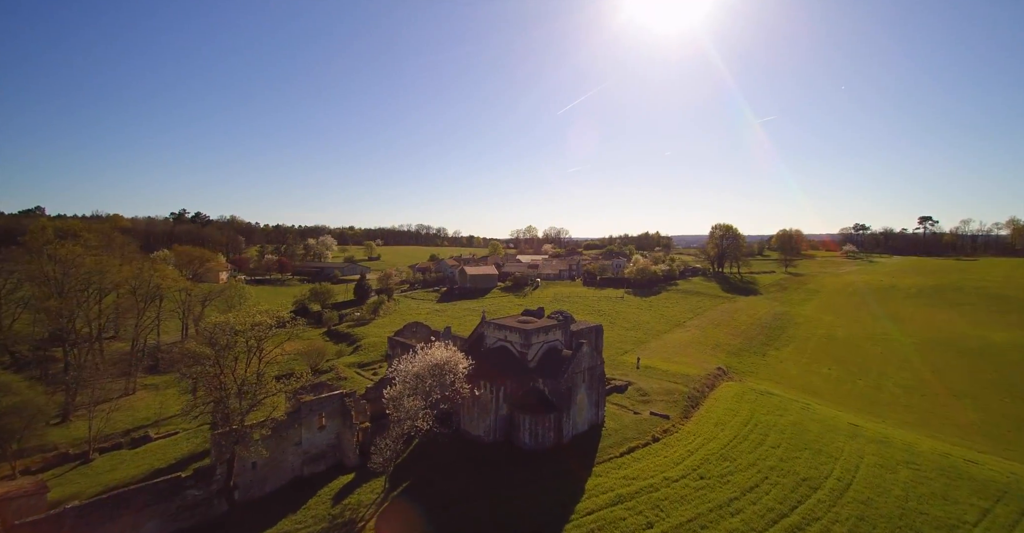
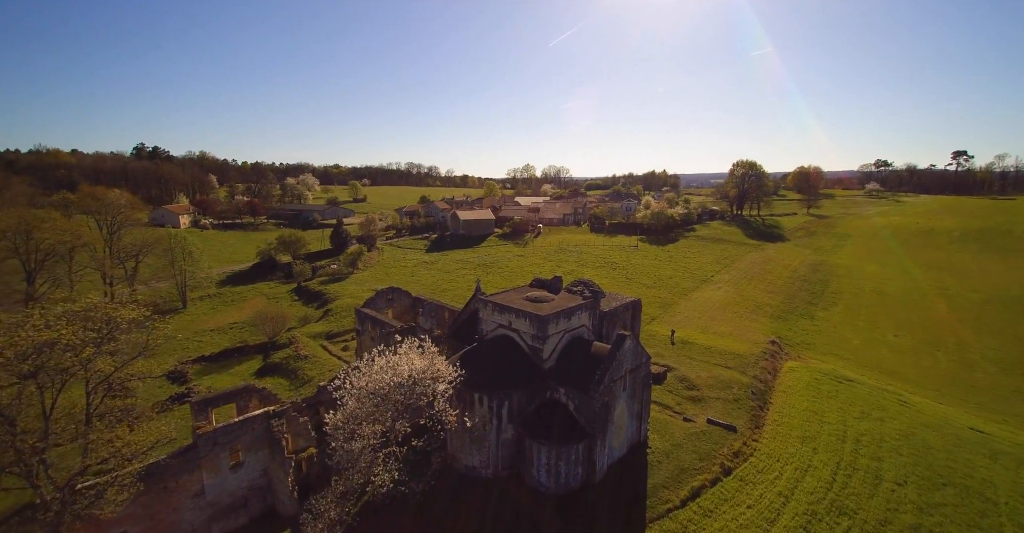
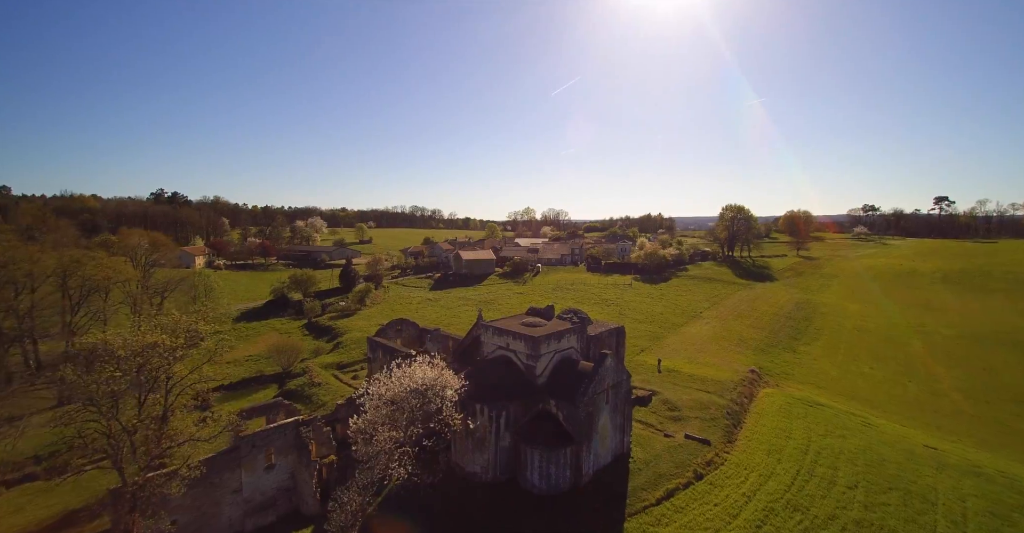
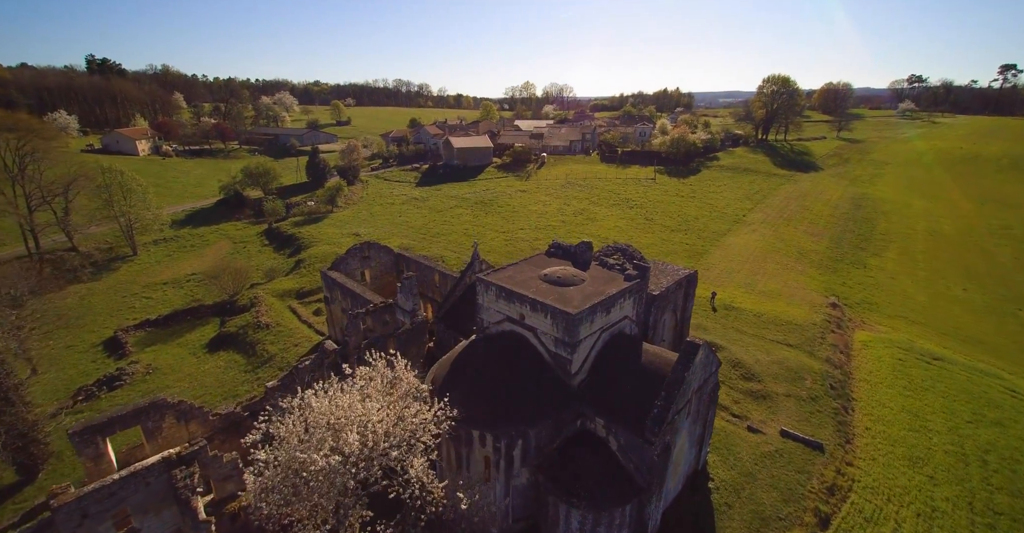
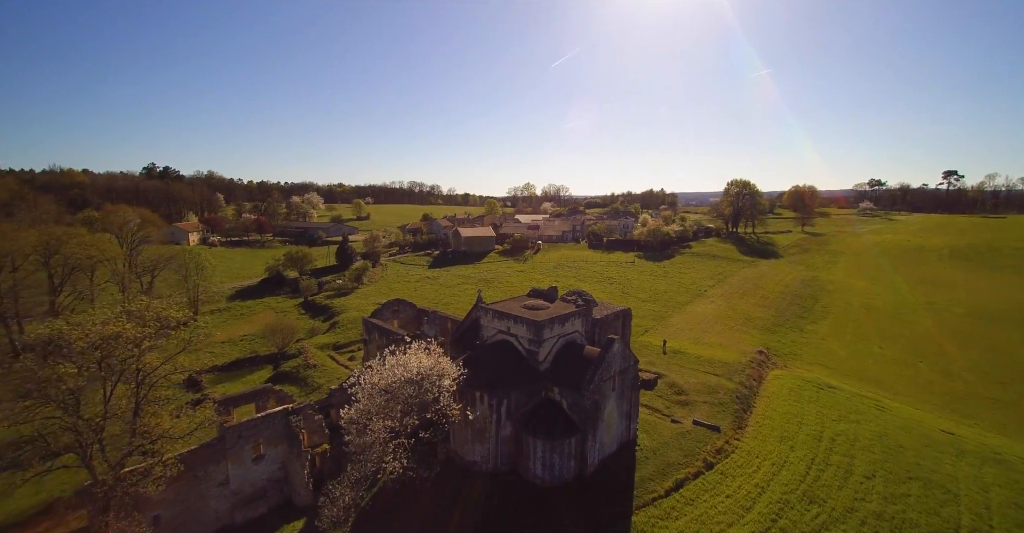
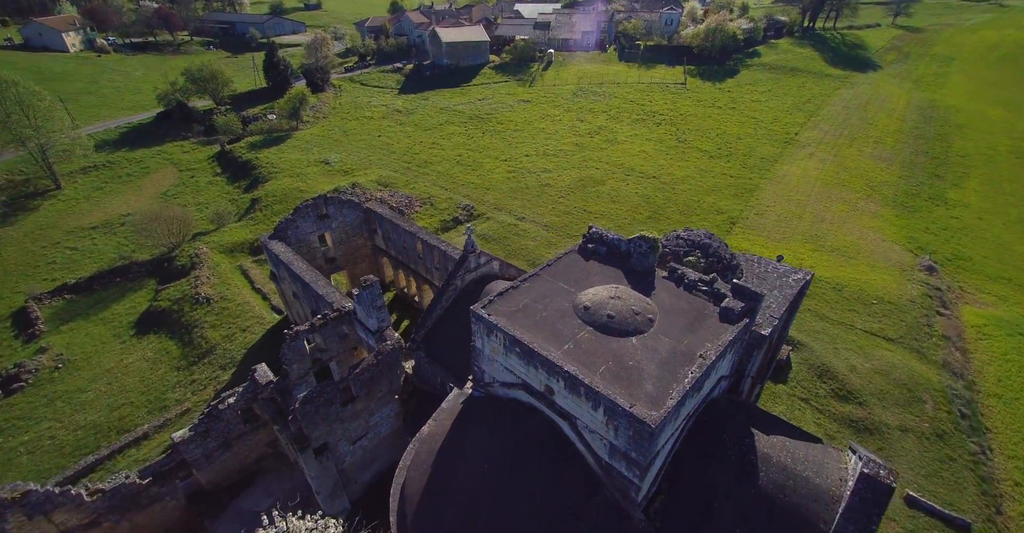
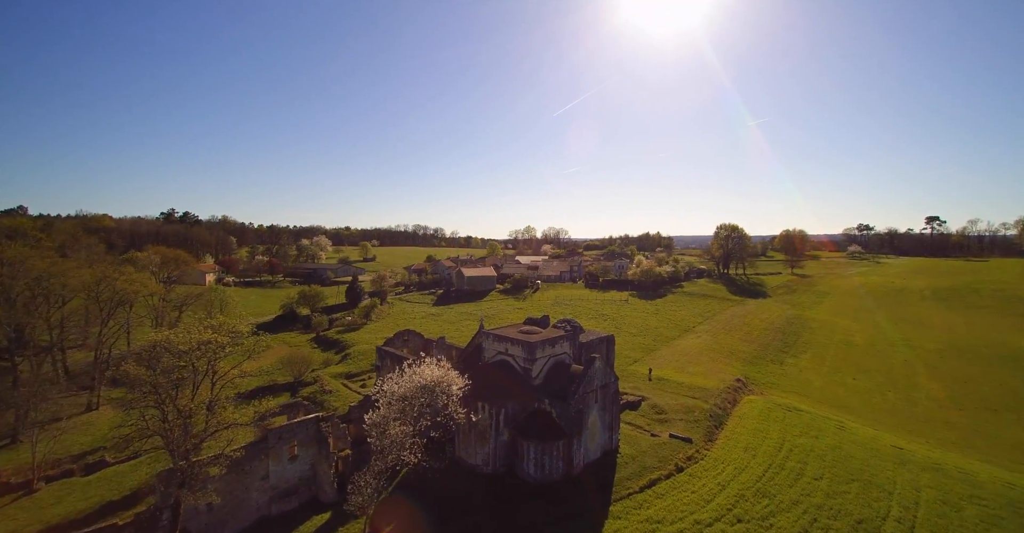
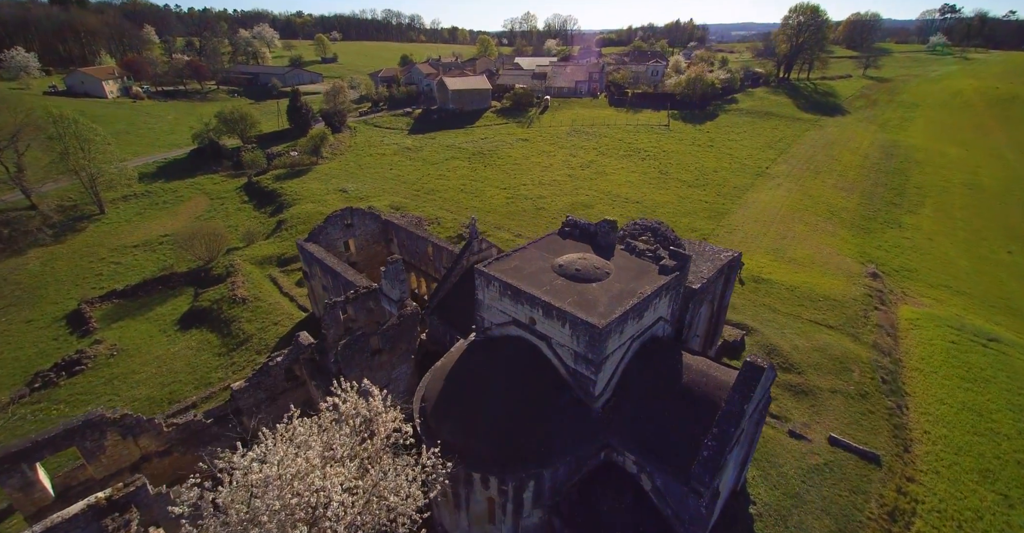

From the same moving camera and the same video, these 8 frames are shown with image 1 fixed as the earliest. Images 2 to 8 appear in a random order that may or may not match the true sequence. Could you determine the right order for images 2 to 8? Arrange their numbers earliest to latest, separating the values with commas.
7, 3, 5, 2, 4, 8, 6
